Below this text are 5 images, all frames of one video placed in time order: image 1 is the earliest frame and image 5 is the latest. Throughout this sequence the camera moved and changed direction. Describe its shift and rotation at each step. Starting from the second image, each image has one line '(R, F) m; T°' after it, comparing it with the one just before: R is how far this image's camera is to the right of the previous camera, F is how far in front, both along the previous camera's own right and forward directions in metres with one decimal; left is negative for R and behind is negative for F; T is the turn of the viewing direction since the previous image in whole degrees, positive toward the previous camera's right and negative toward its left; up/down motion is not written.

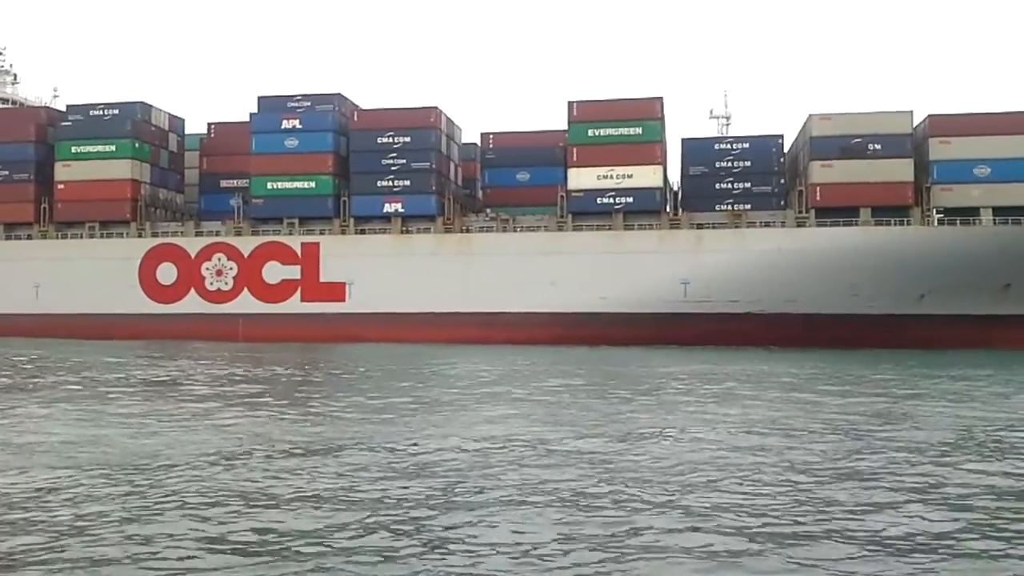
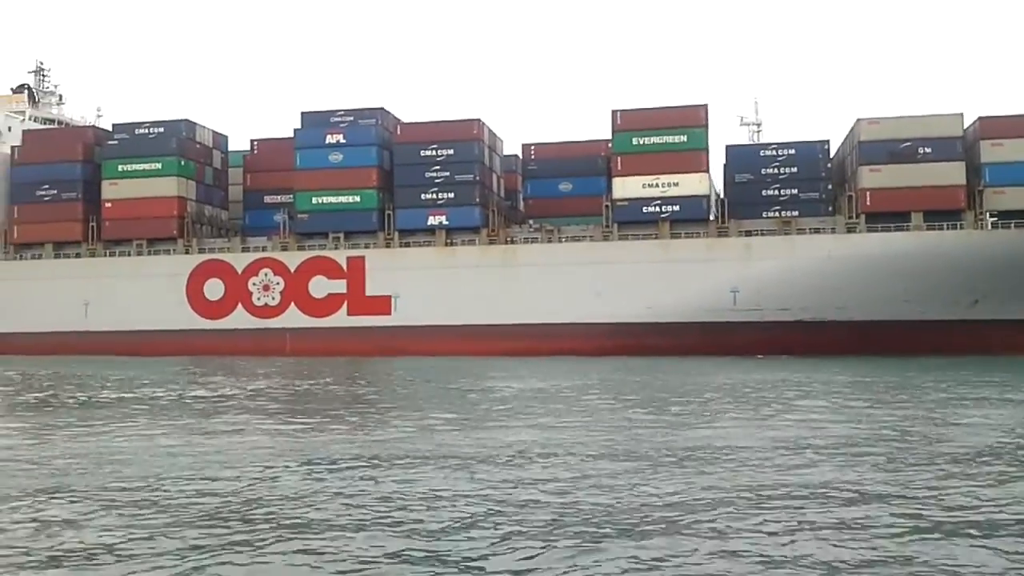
(-0.6, +0.1) m; -2°
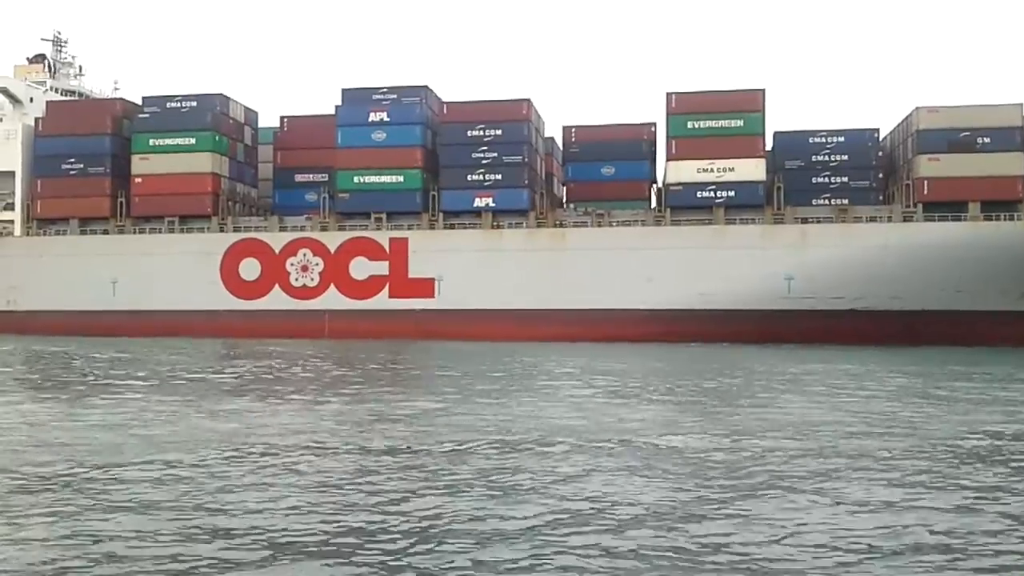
(-2.1, +0.5) m; +2°
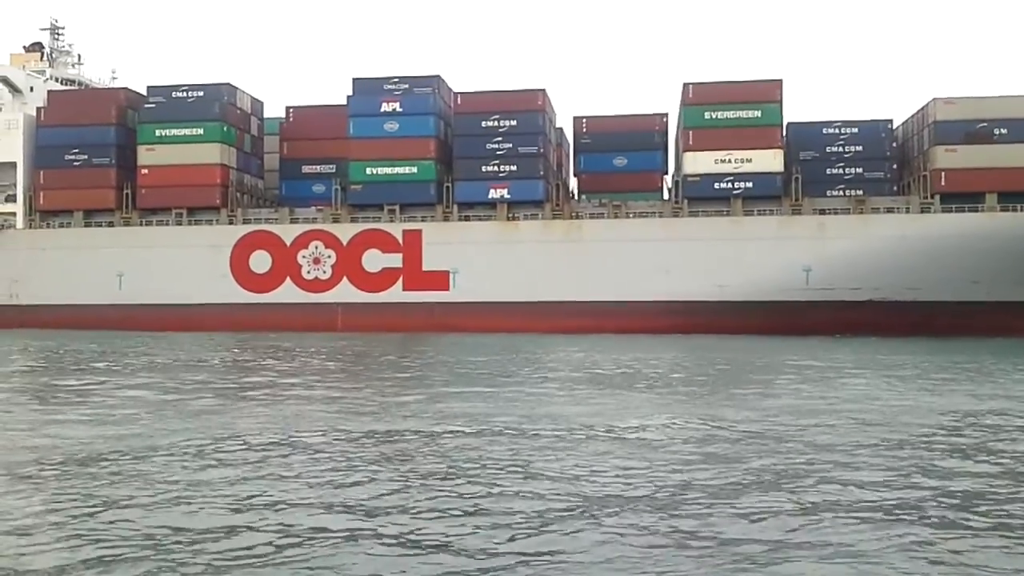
(-1.0, +0.2) m; +1°
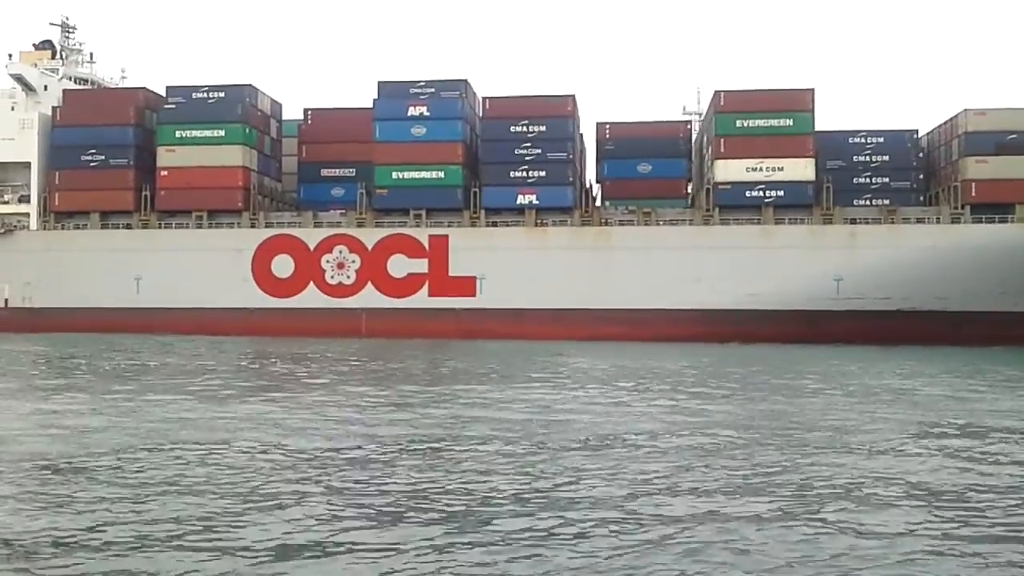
(-1.4, +0.3) m; +1°
